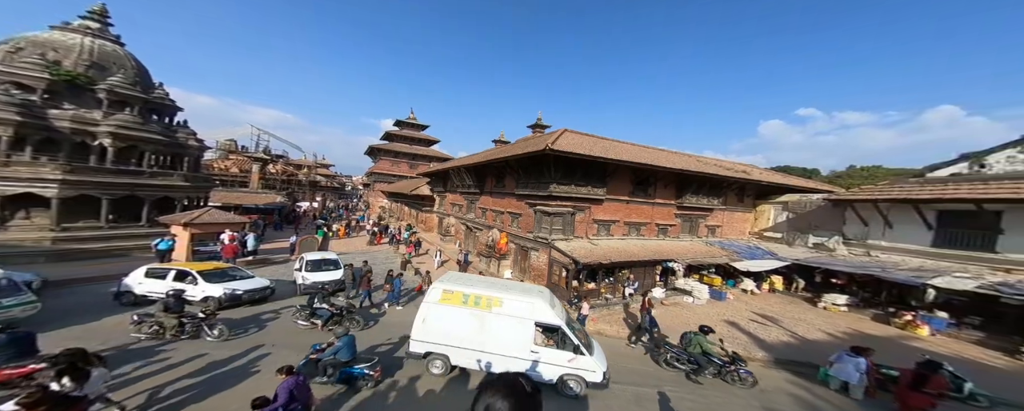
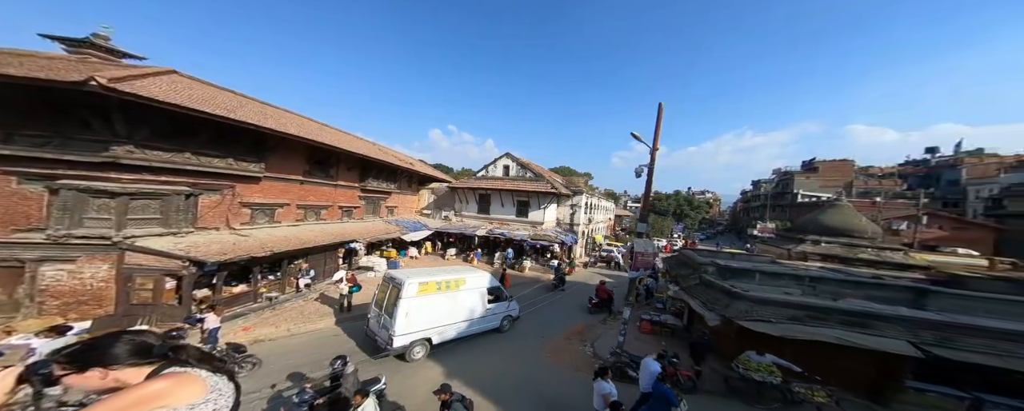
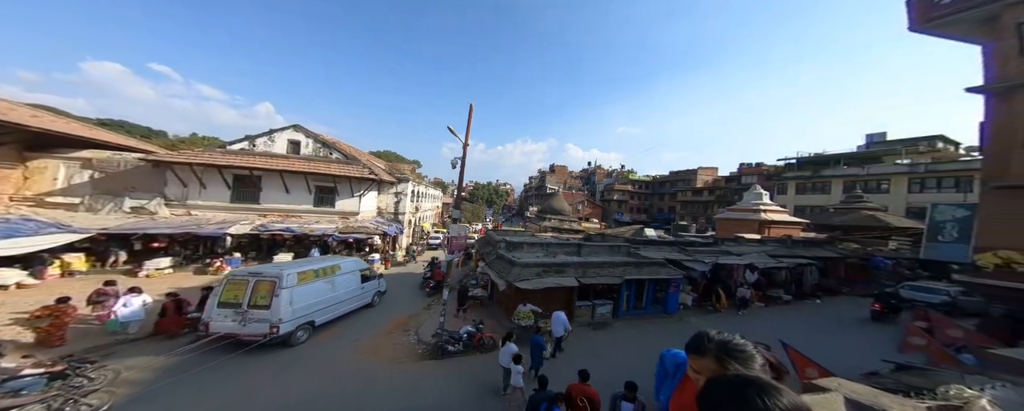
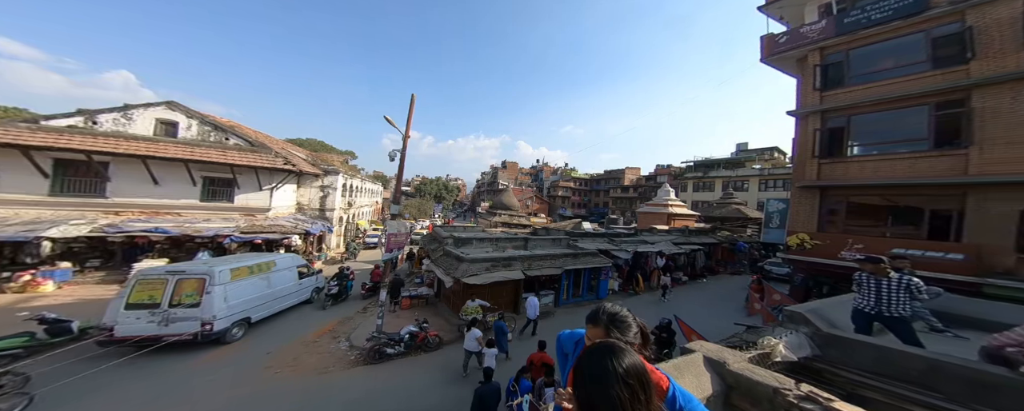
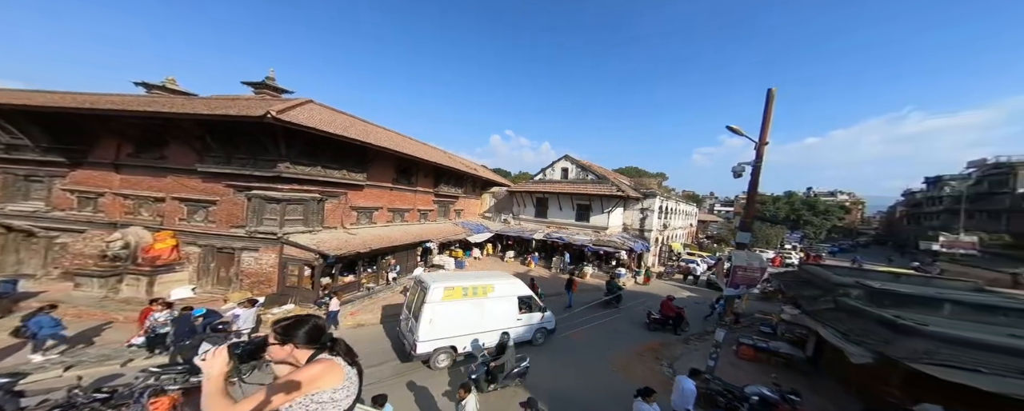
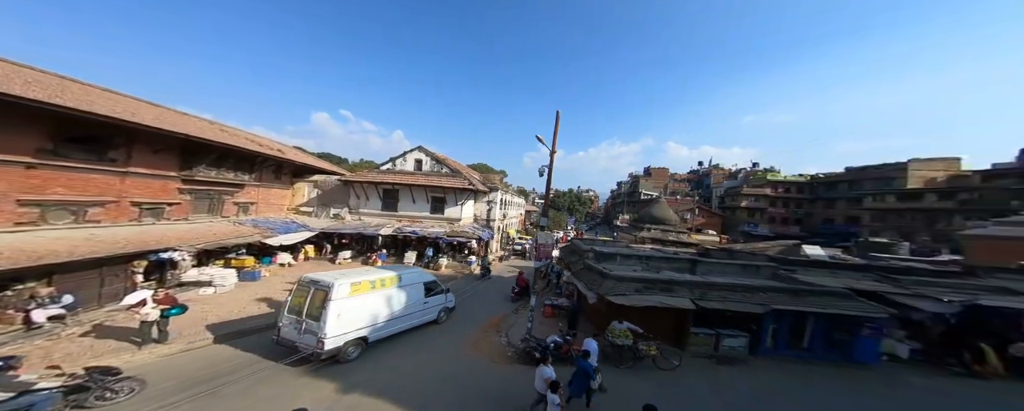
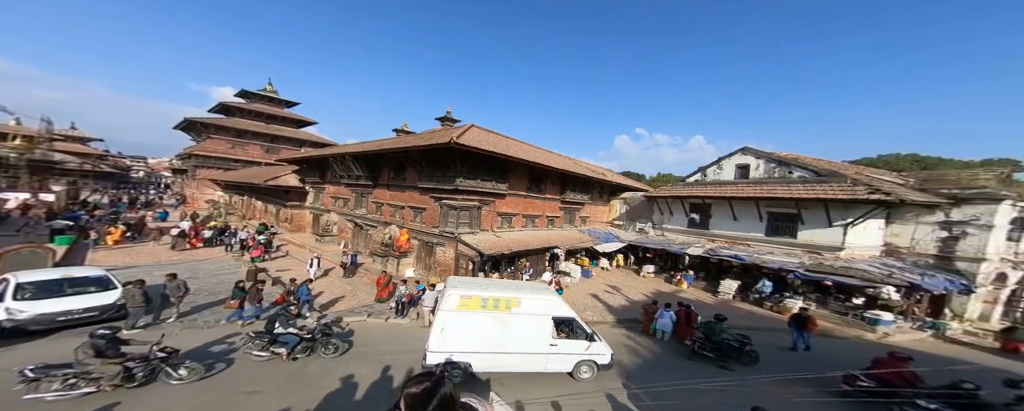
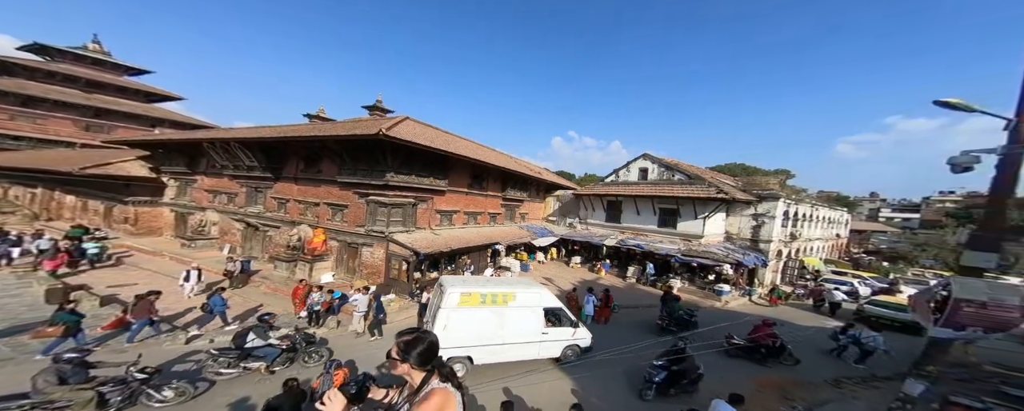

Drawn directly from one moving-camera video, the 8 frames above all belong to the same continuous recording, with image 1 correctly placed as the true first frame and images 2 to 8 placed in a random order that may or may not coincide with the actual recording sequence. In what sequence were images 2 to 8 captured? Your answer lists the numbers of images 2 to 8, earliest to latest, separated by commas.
7, 8, 5, 2, 6, 3, 4
